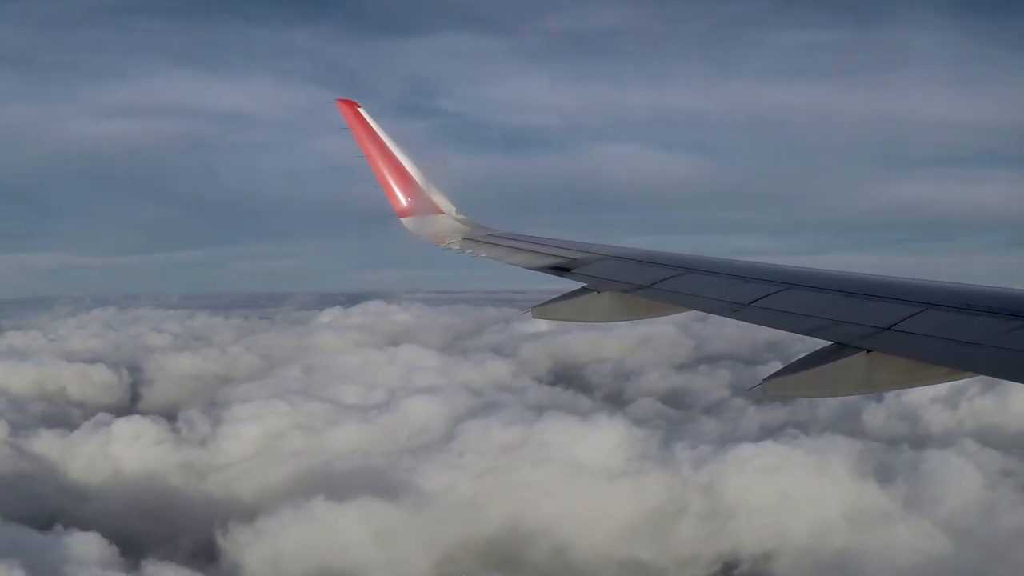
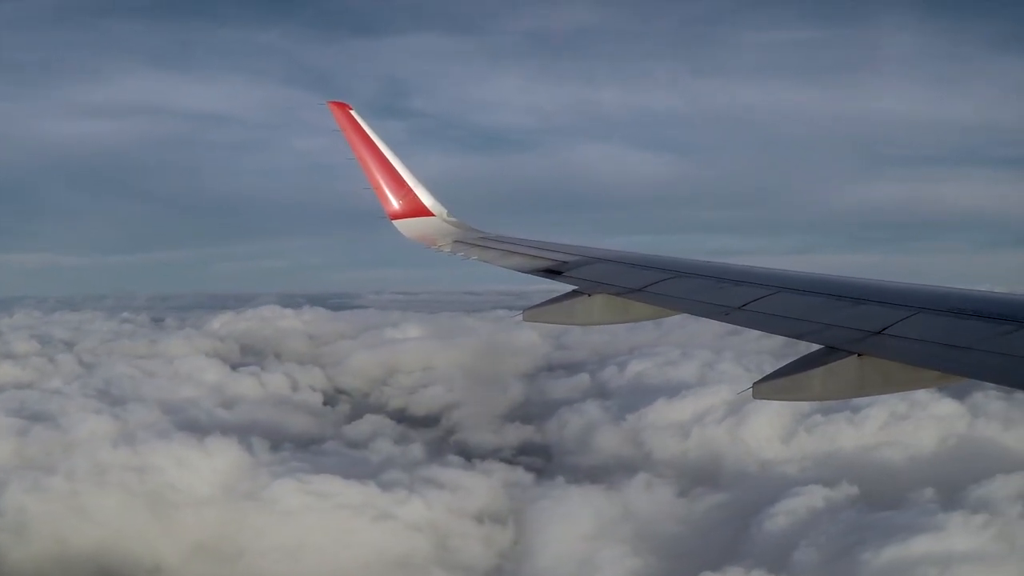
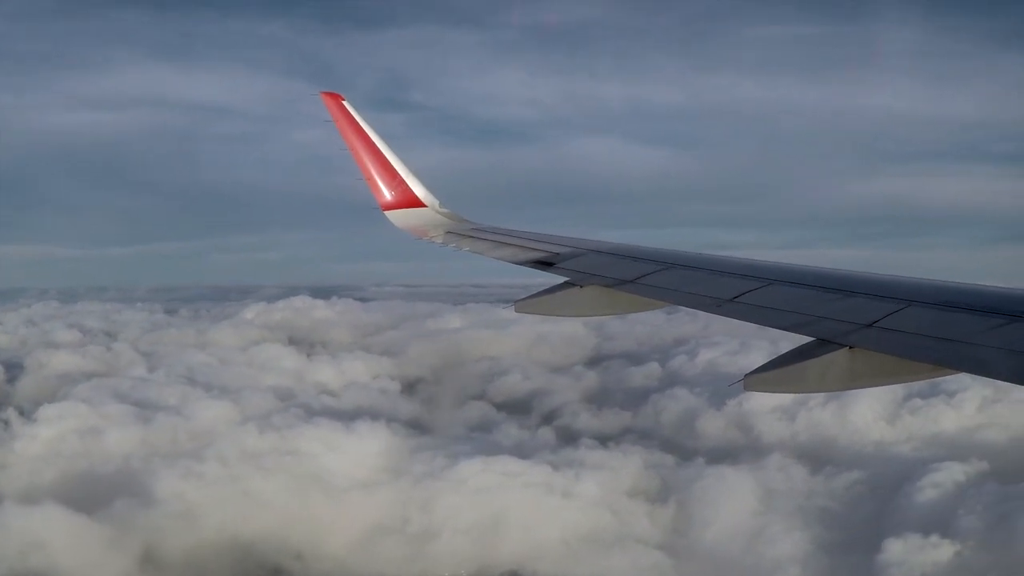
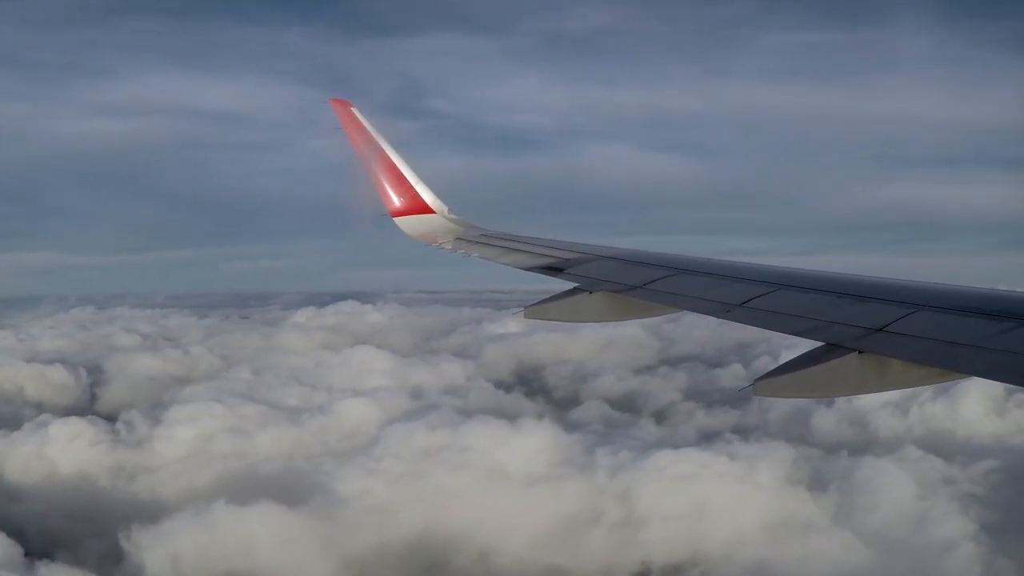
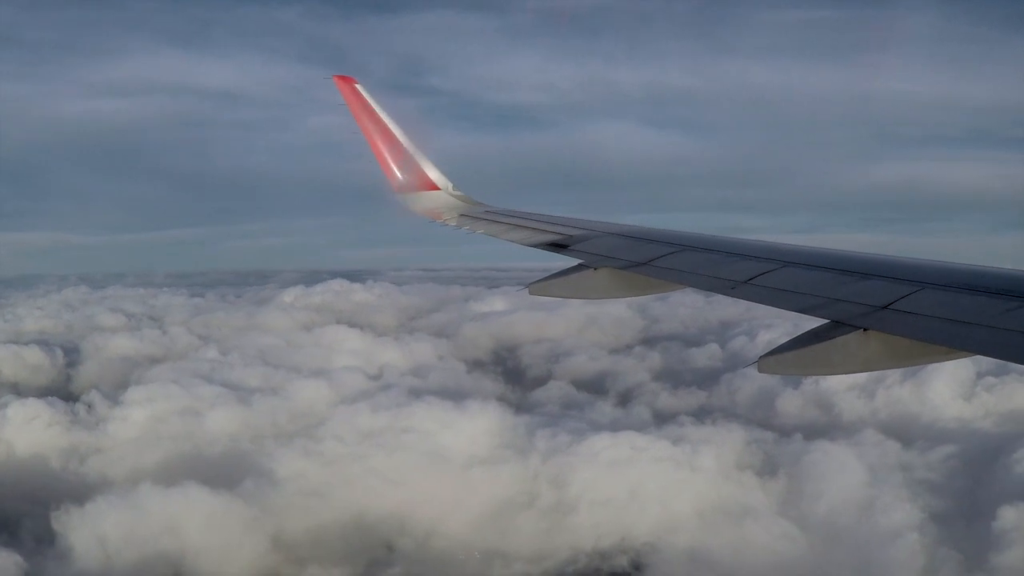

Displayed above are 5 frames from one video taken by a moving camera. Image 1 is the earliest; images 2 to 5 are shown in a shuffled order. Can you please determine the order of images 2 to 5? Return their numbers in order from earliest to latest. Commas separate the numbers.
4, 5, 3, 2
